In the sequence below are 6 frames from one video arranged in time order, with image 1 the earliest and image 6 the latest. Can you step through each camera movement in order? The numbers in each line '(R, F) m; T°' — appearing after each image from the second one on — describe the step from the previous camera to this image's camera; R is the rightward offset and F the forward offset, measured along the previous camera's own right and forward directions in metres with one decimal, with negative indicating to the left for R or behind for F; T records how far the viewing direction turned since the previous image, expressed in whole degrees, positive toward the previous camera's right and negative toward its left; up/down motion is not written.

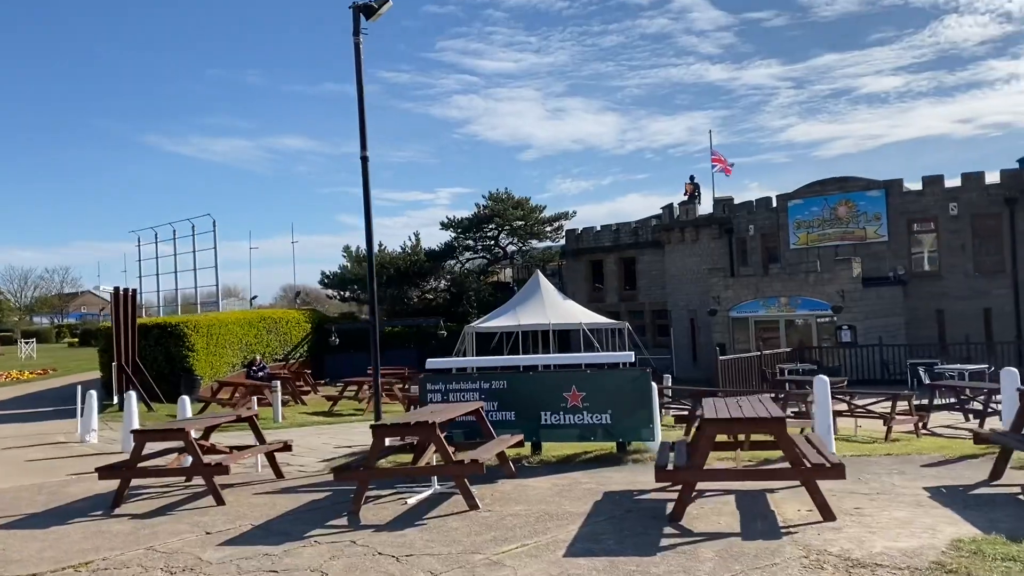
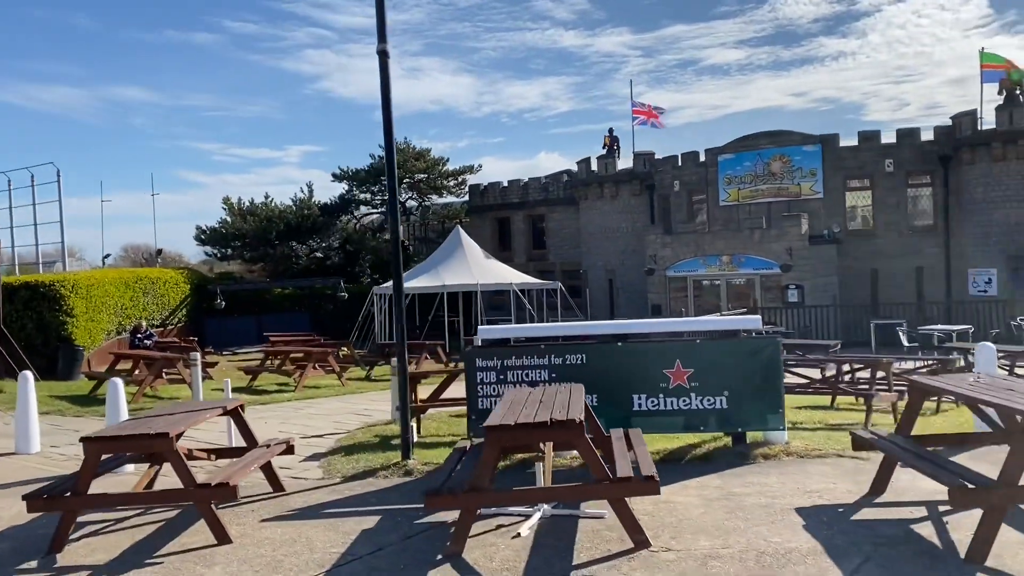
(-2.0, +2.7) m; +9°
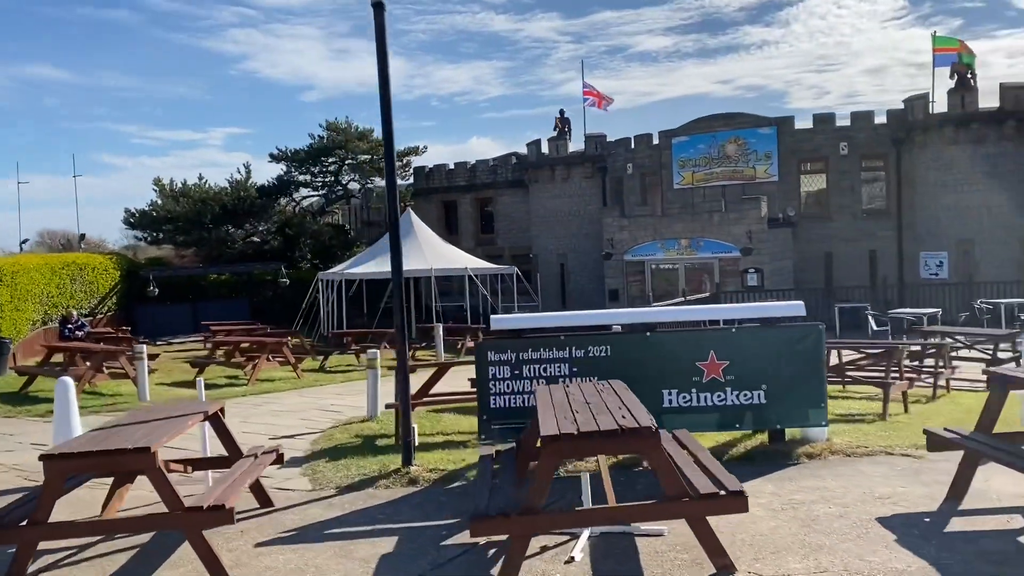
(-0.7, +0.9) m; +4°
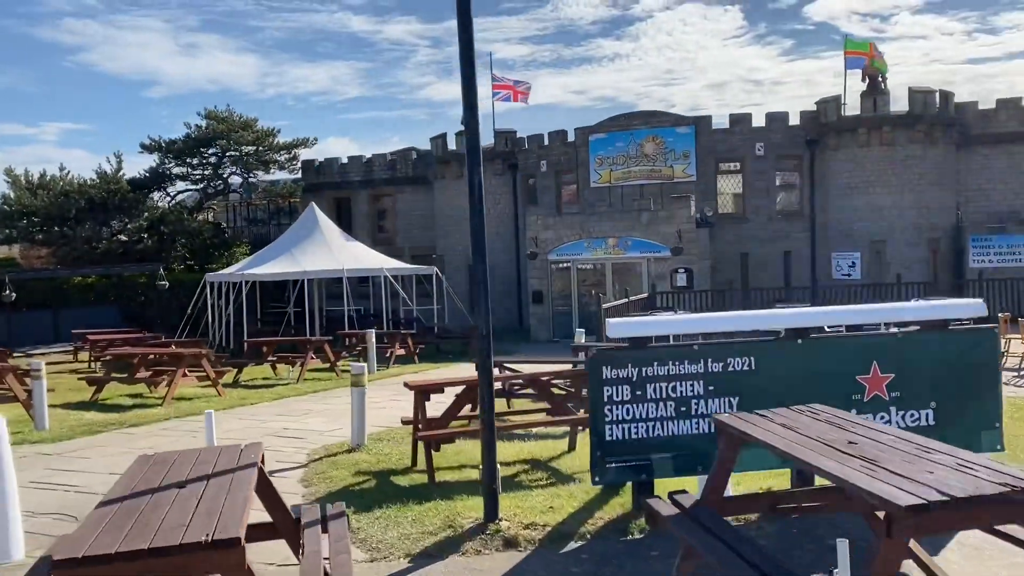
(-1.6, +1.8) m; +9°
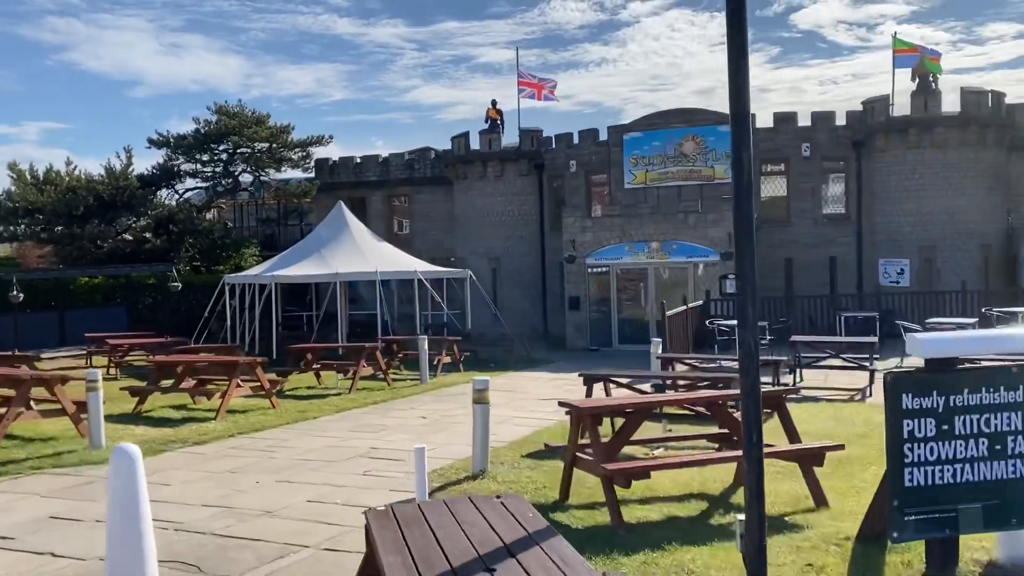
(-1.4, +1.2) m; +1°
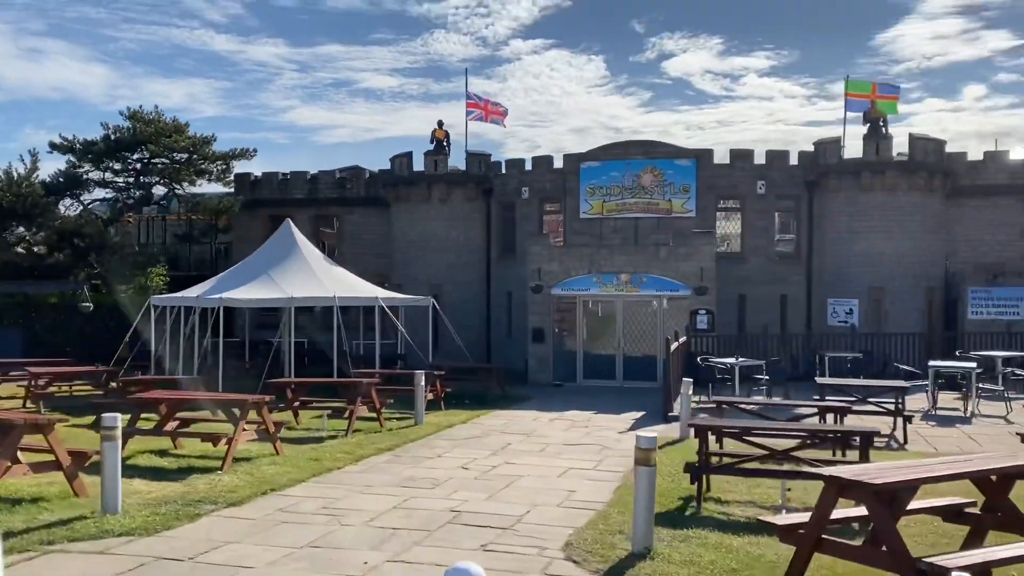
(-2.2, +1.5) m; +8°
